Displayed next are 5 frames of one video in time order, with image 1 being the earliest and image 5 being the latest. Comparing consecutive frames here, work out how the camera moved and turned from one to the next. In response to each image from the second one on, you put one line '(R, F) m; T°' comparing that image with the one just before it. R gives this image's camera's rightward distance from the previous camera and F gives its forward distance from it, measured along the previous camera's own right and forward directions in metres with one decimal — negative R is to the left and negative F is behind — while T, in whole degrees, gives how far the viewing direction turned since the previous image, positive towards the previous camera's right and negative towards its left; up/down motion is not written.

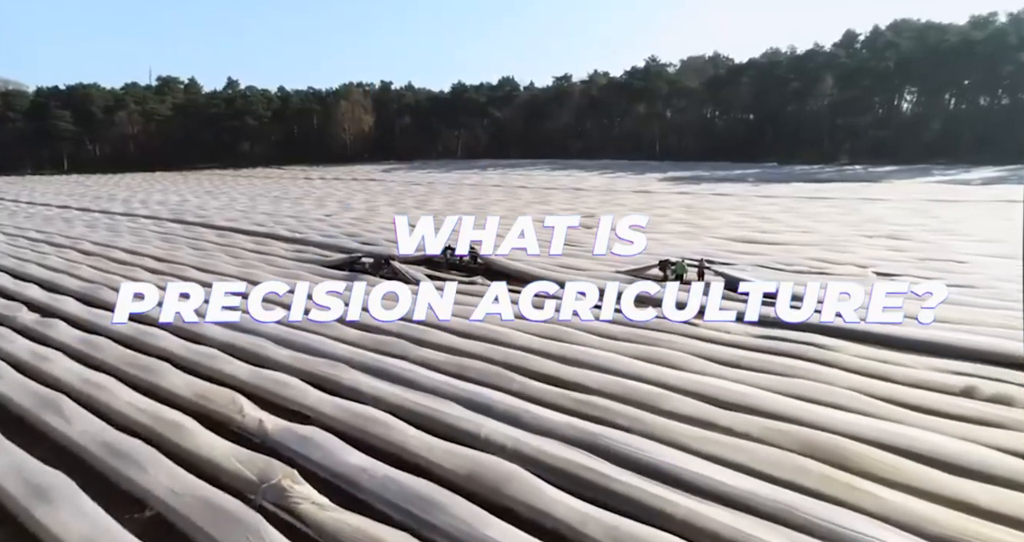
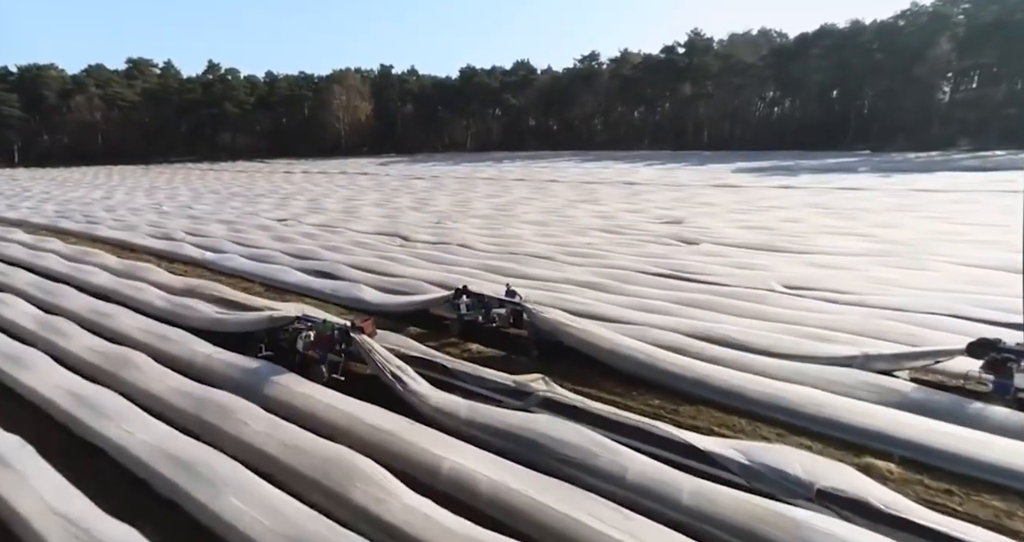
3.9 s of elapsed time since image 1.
(-0.4, +3.3) m; -1°
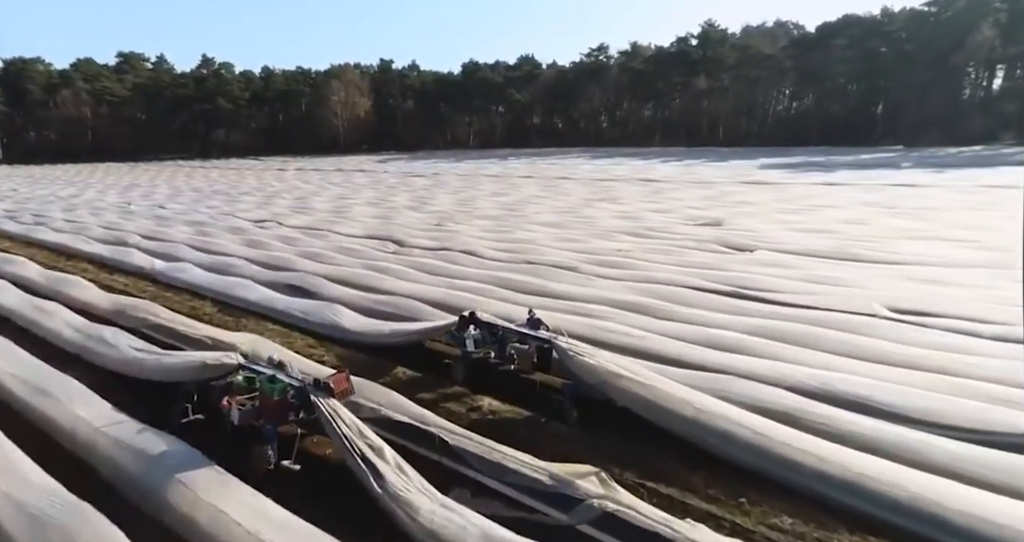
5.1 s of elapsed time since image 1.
(-0.1, +0.9) m; 0°
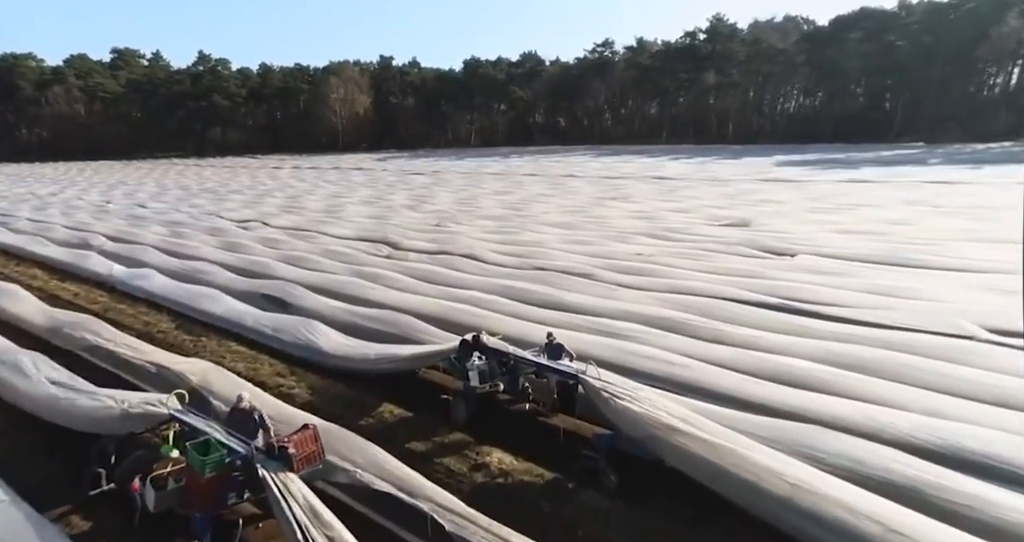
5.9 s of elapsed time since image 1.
(0.0, +0.5) m; 0°
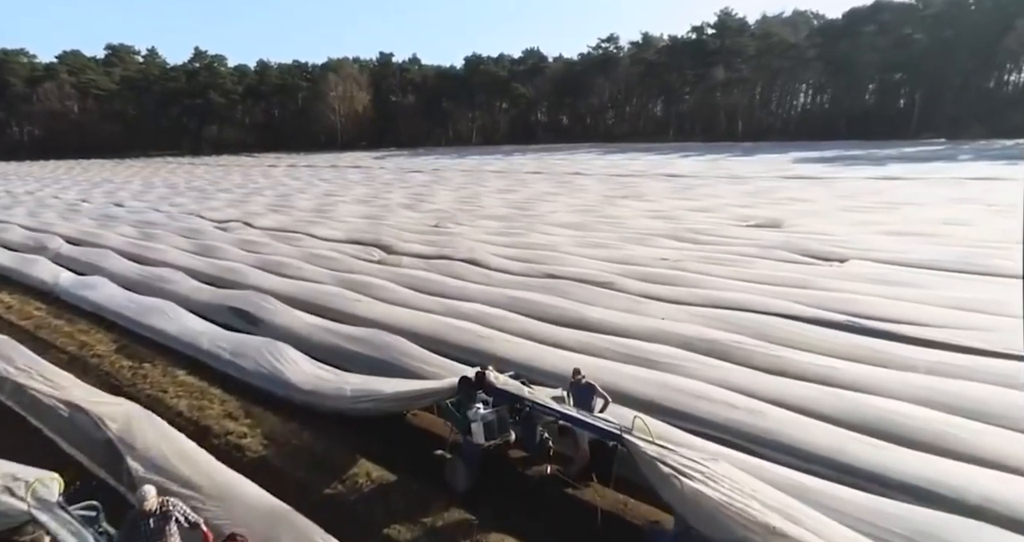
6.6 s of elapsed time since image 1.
(0.0, +0.5) m; 0°
